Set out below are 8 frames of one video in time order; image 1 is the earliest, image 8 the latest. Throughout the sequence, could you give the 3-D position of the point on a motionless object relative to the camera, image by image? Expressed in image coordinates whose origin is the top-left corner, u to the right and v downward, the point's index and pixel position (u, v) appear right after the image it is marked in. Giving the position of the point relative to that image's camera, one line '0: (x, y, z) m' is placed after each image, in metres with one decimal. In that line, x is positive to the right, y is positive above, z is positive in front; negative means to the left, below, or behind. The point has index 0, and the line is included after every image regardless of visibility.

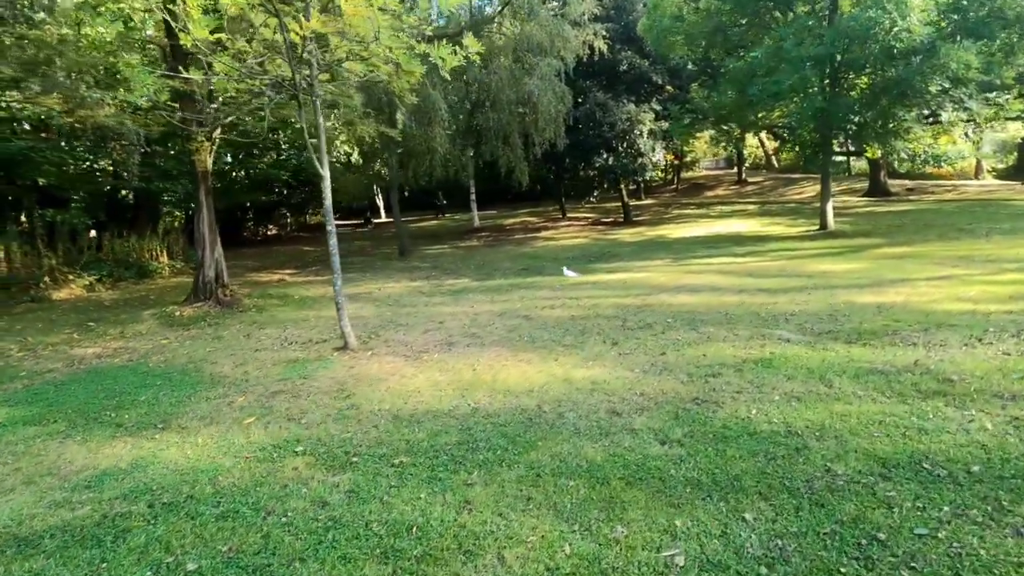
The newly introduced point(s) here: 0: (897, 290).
0: (+5.9, 0.0, +8.2) m
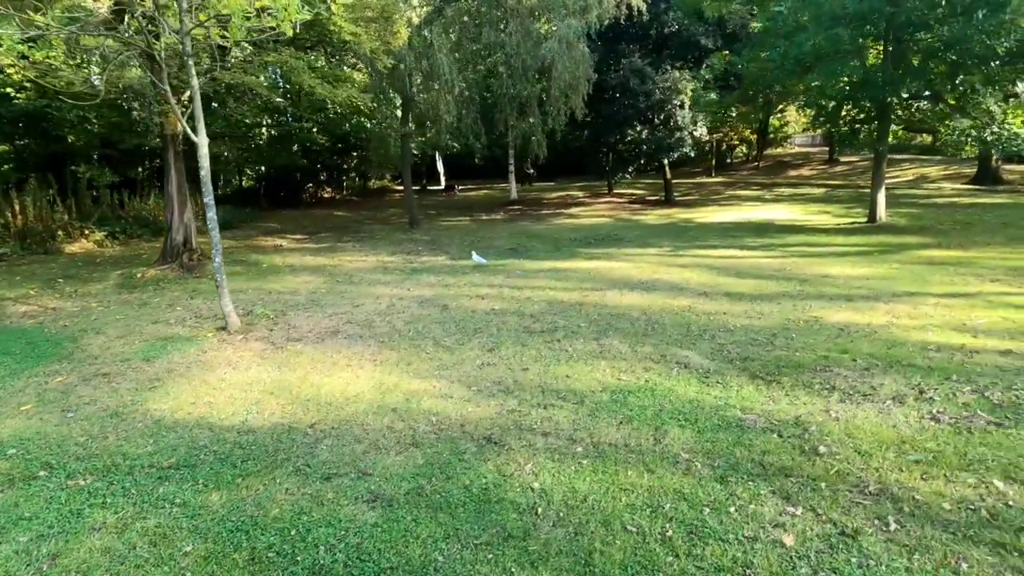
0: (+4.6, -0.2, +6.6) m
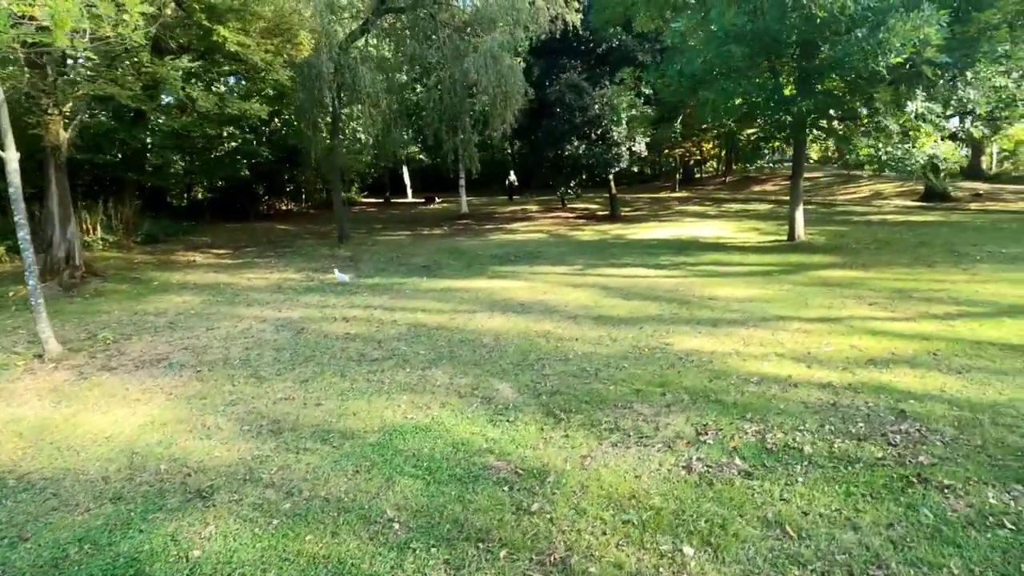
0: (+2.8, -0.5, +6.4) m
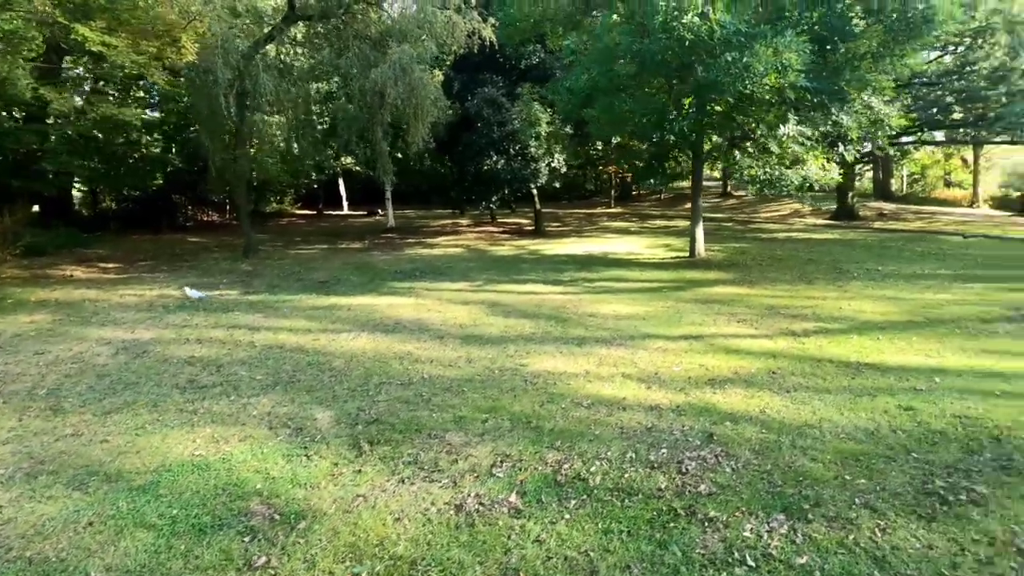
0: (+1.1, -0.7, +6.3) m
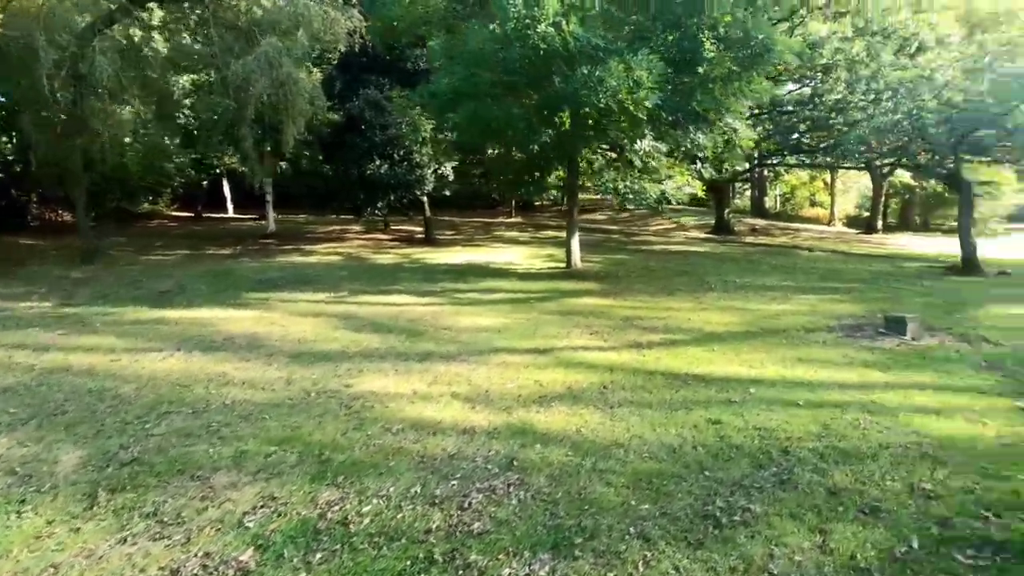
0: (-0.7, -0.9, +6.0) m
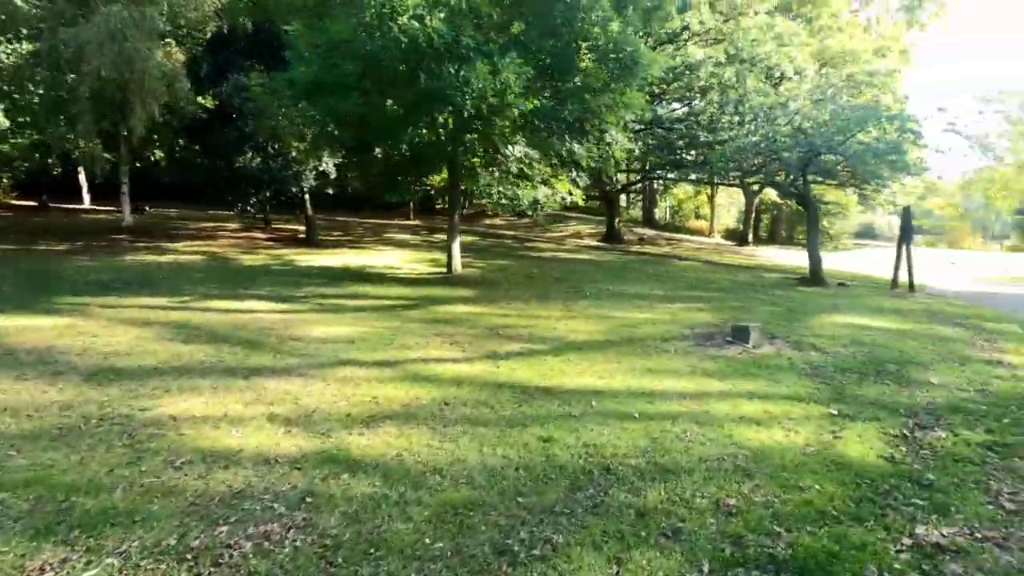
0: (-2.3, -1.0, +5.4) m
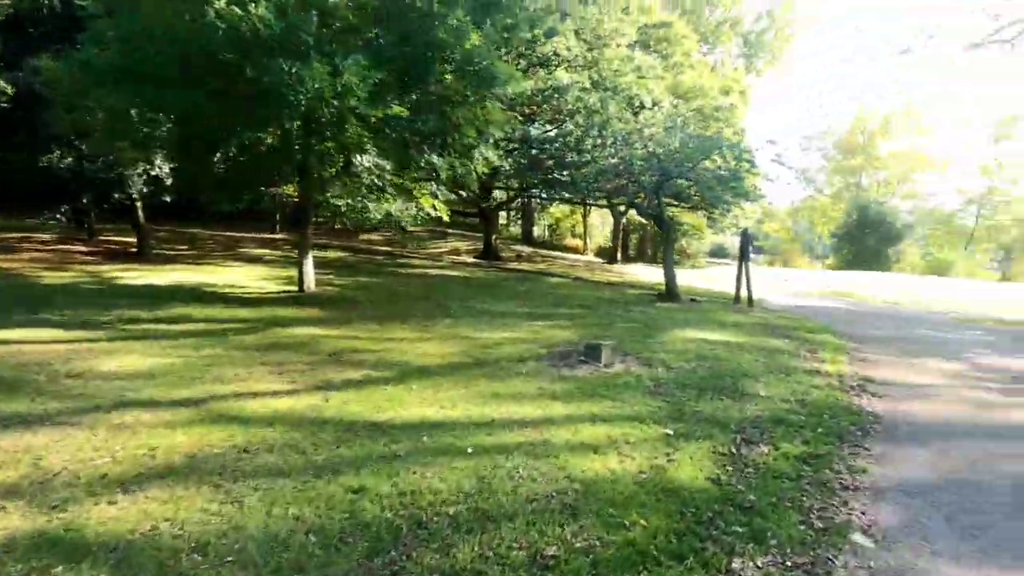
0: (-3.8, -1.2, +4.2) m
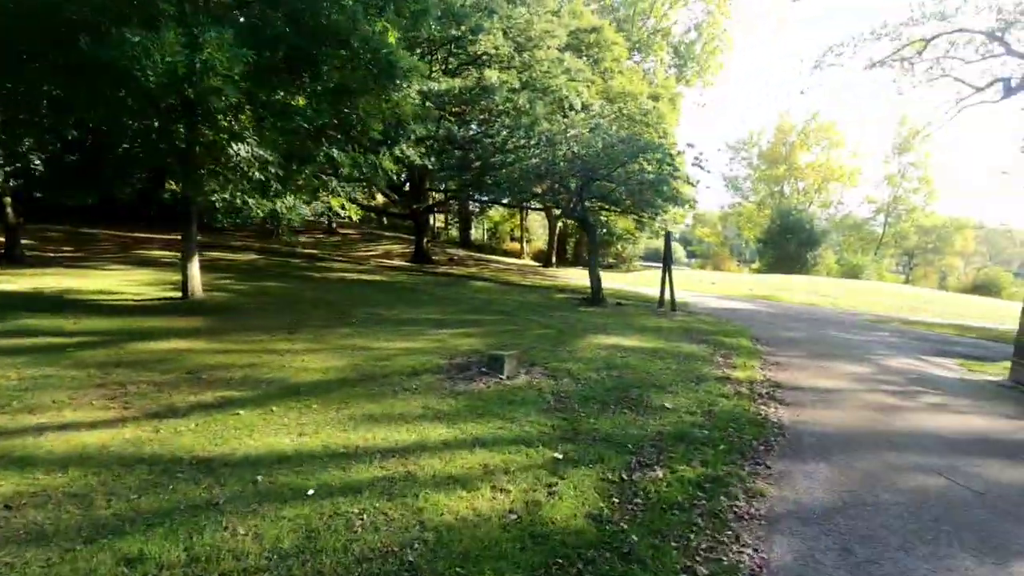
0: (-4.8, -1.2, +3.1) m
